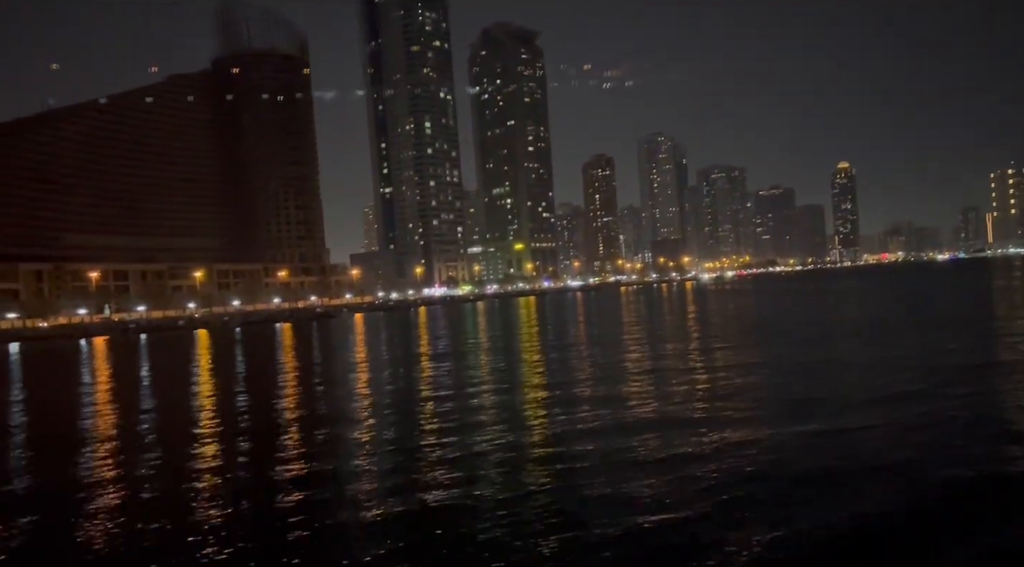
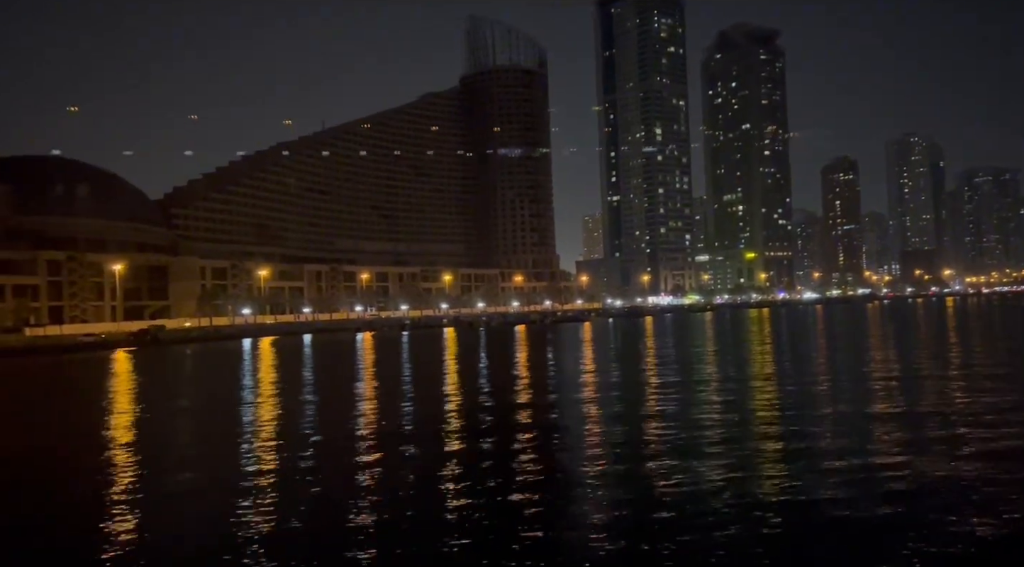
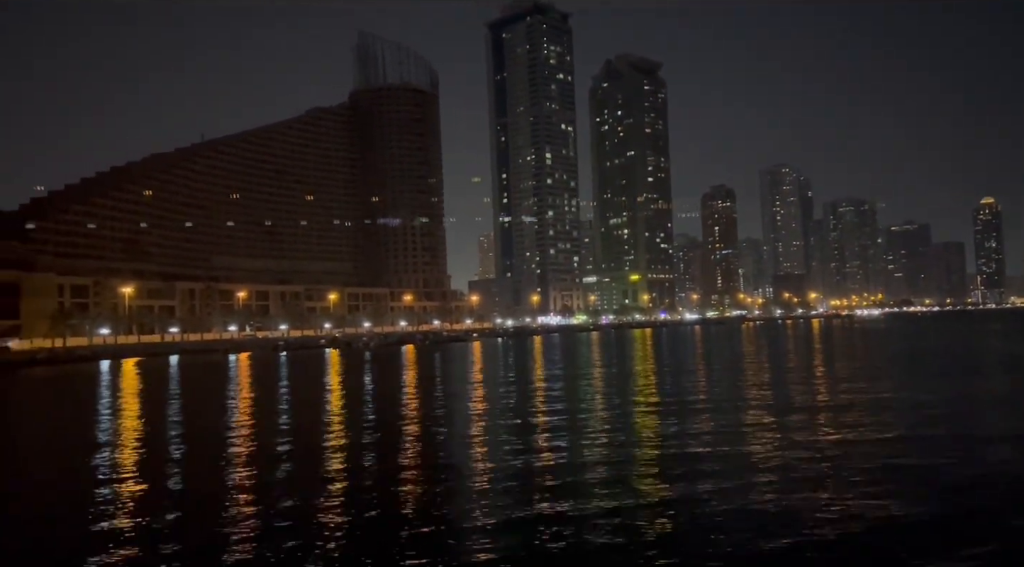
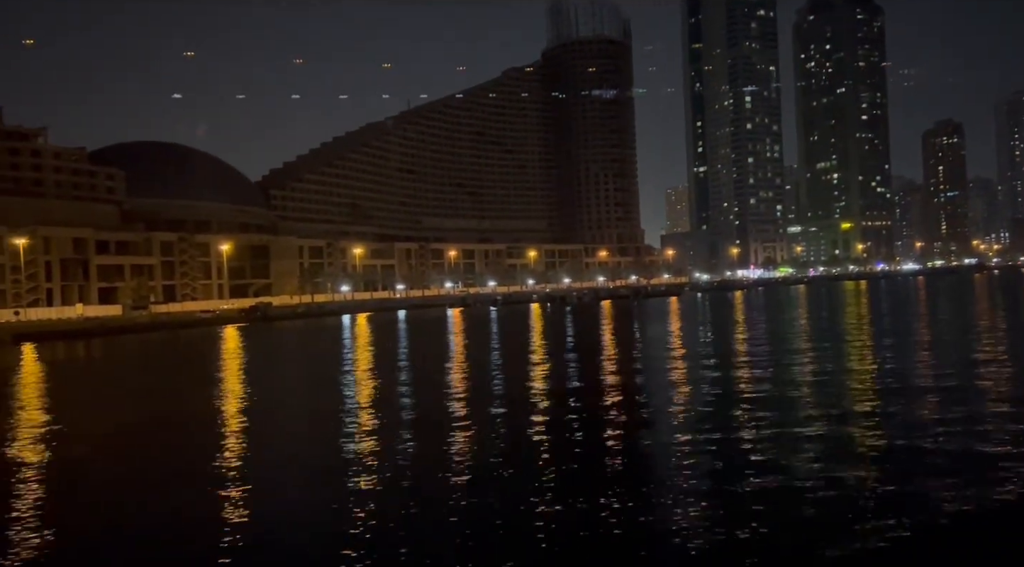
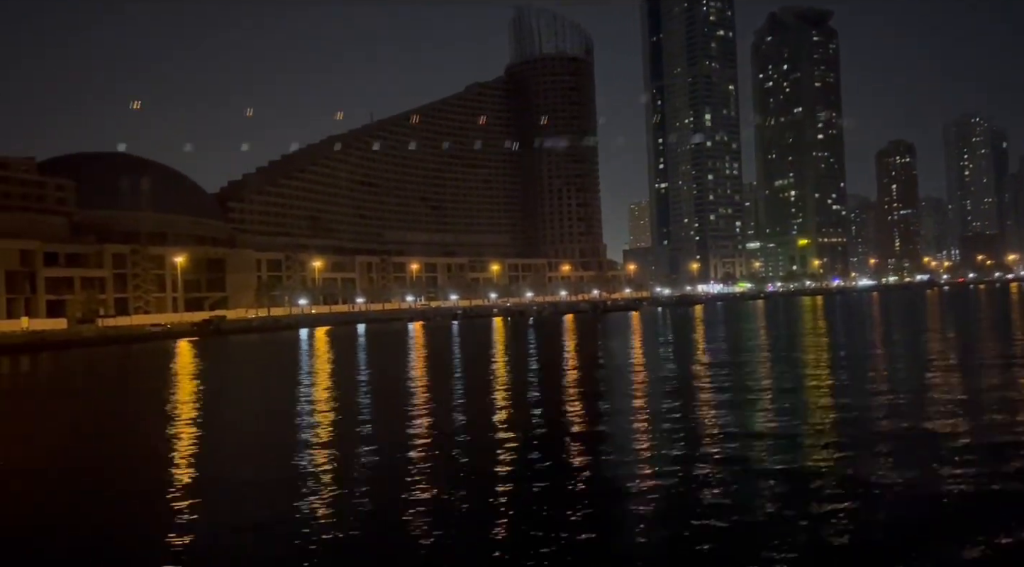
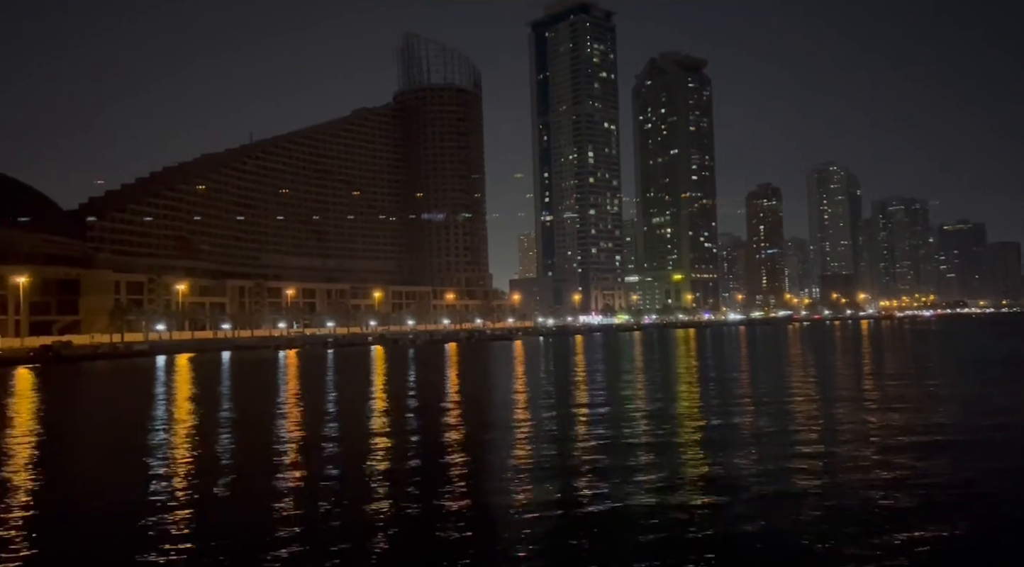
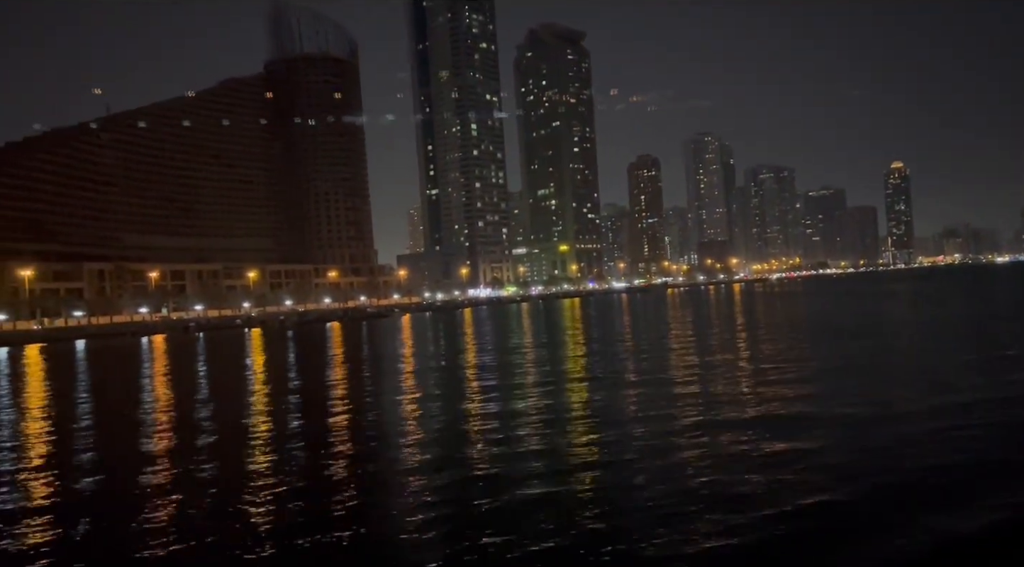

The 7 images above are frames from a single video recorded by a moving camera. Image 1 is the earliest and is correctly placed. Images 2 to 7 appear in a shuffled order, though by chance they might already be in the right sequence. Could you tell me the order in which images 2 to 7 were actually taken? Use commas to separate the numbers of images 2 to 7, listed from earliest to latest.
7, 3, 6, 2, 5, 4
